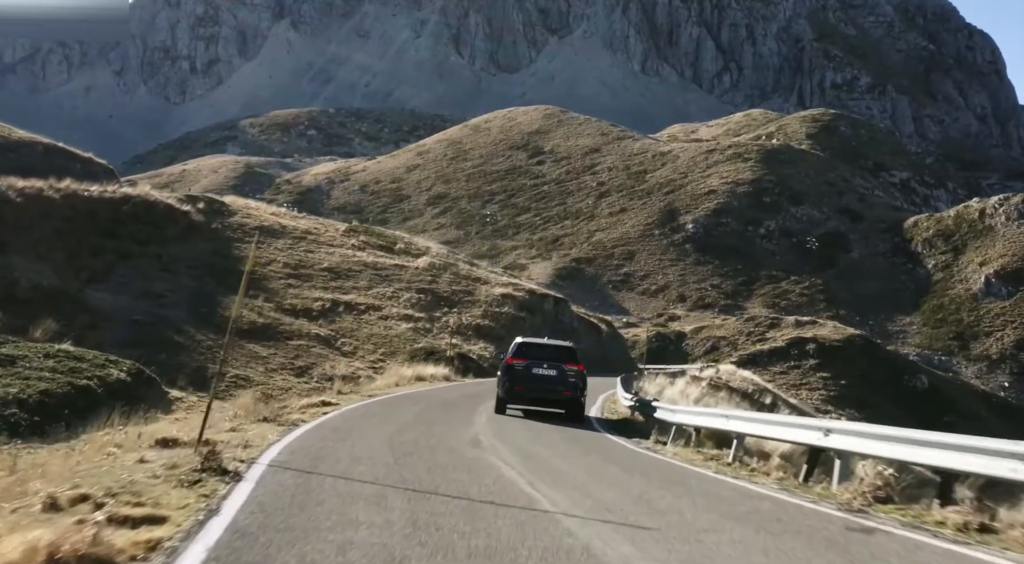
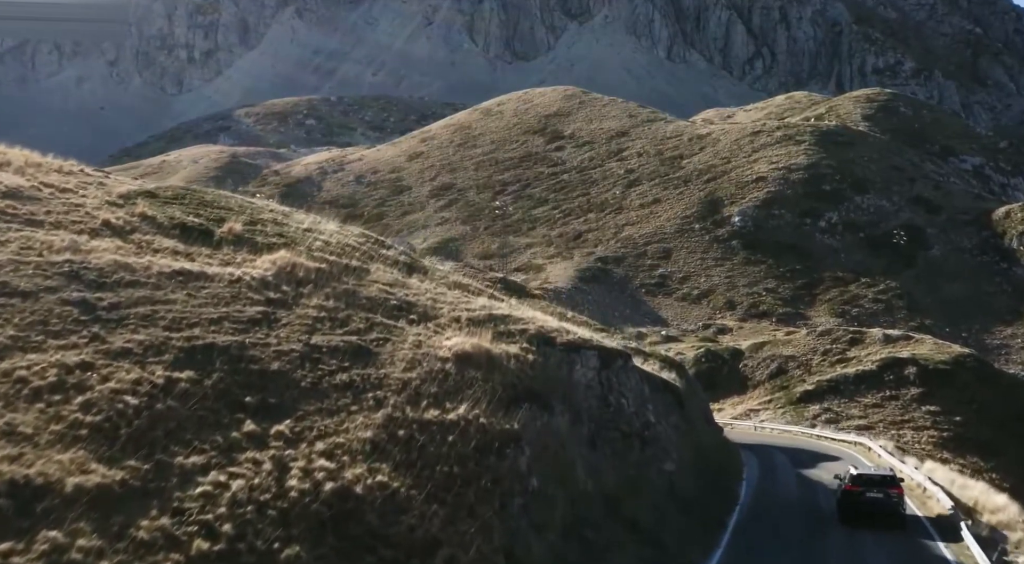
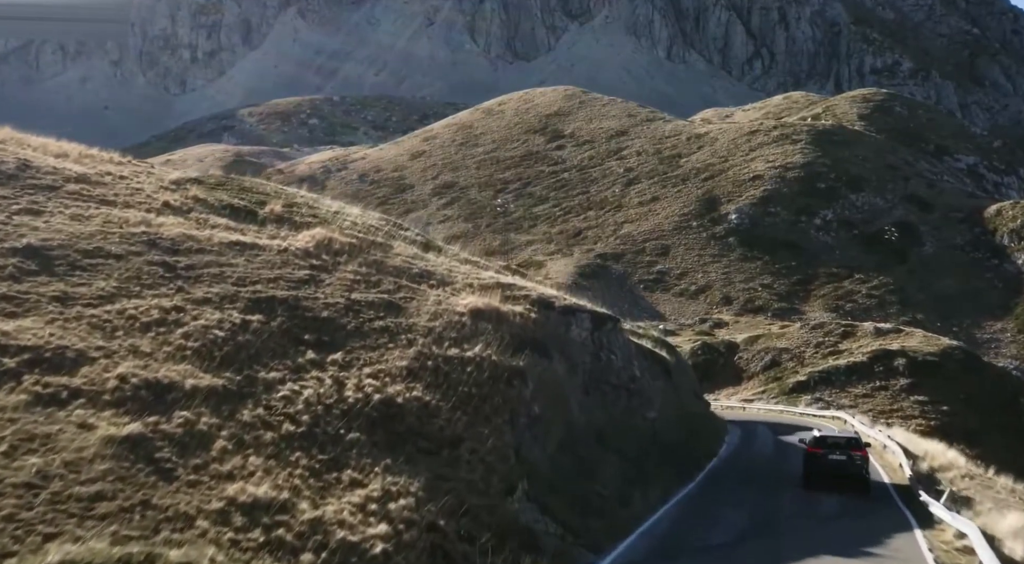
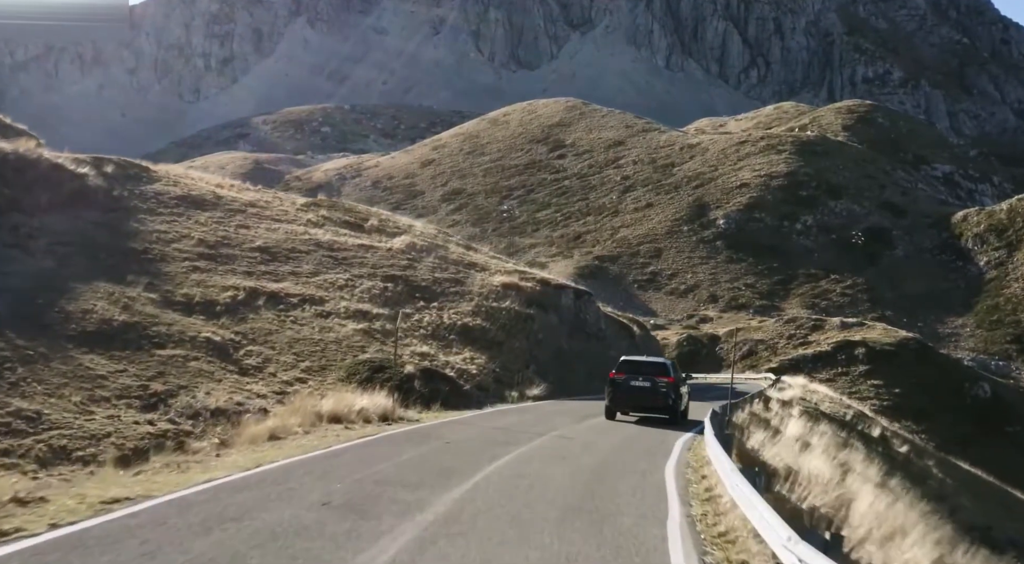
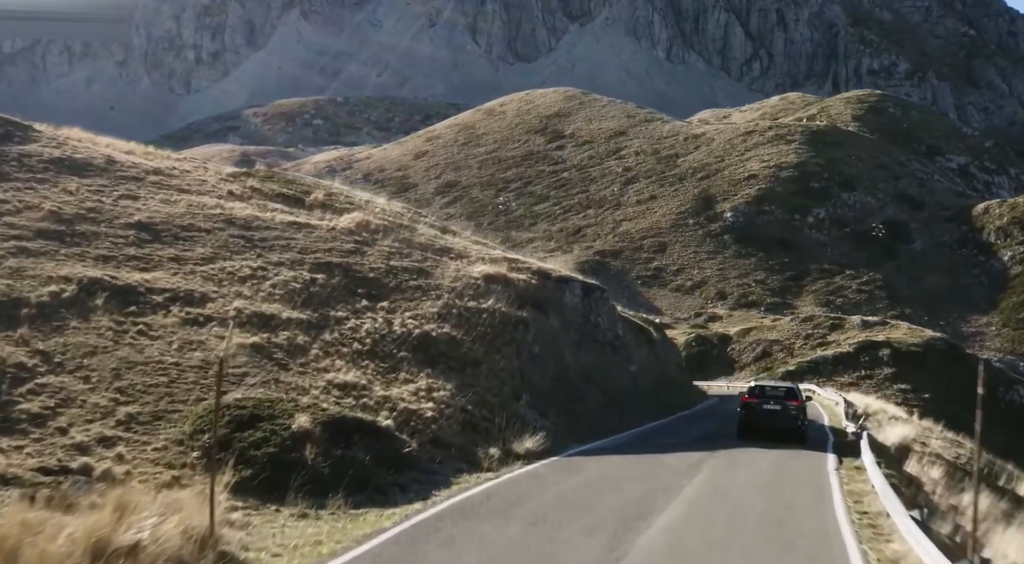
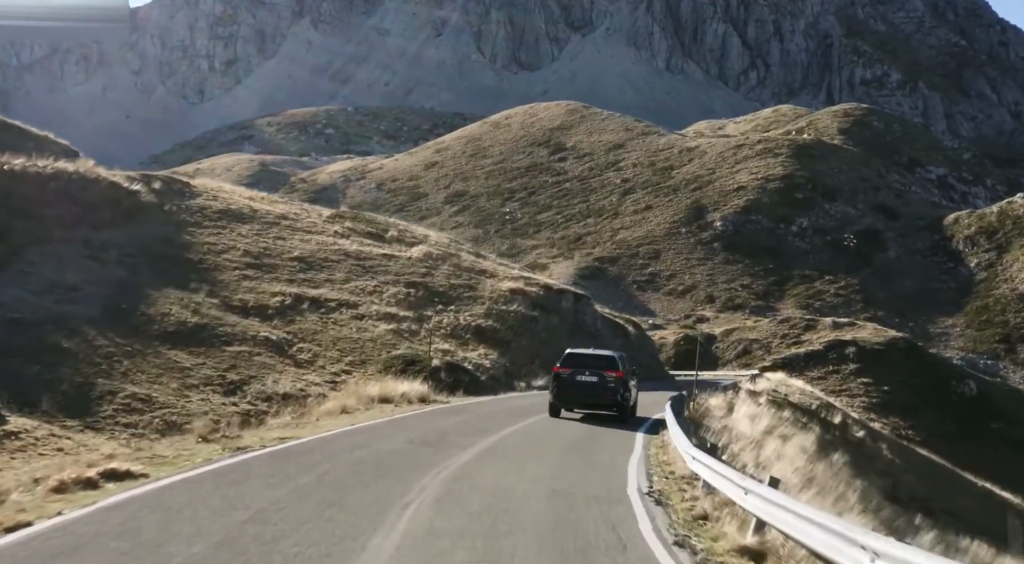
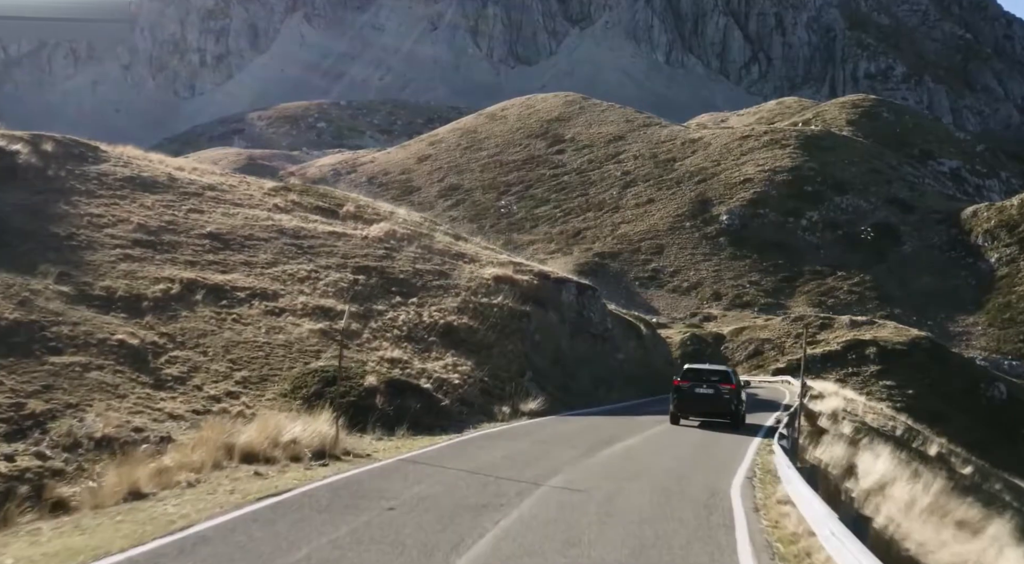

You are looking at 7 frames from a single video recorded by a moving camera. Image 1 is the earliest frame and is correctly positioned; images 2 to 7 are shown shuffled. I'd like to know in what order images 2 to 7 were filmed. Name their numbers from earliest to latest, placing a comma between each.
6, 4, 7, 5, 3, 2
